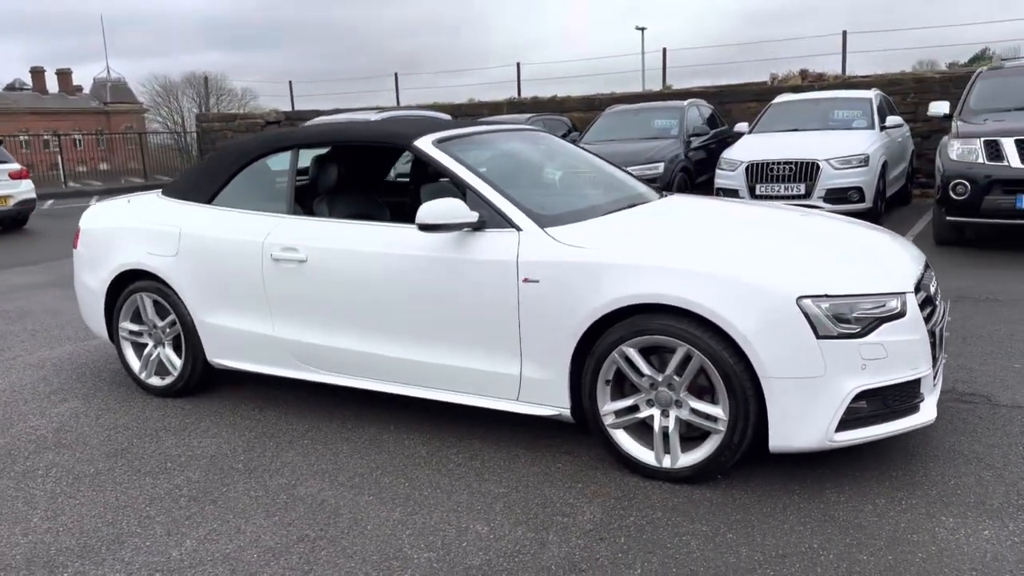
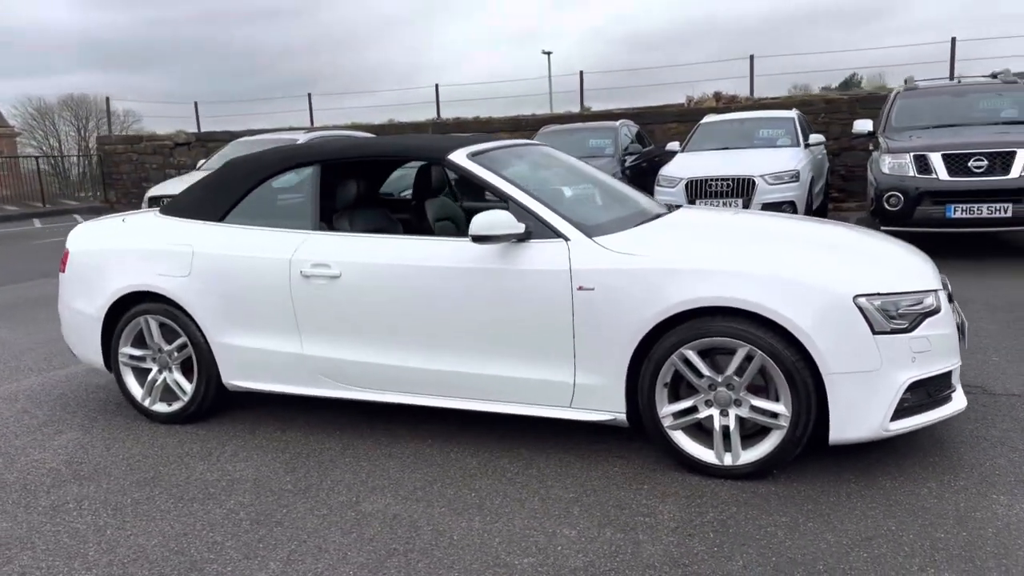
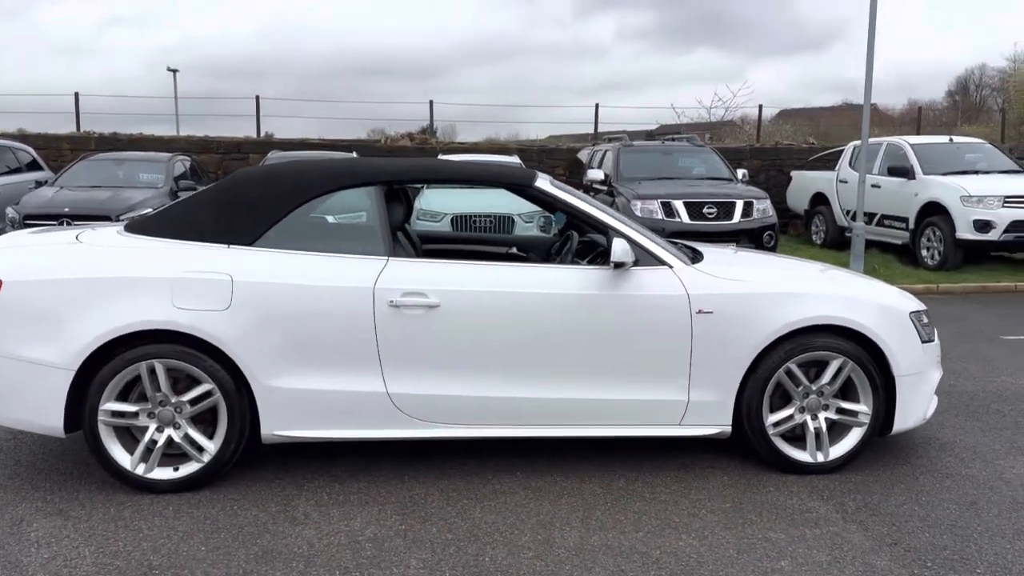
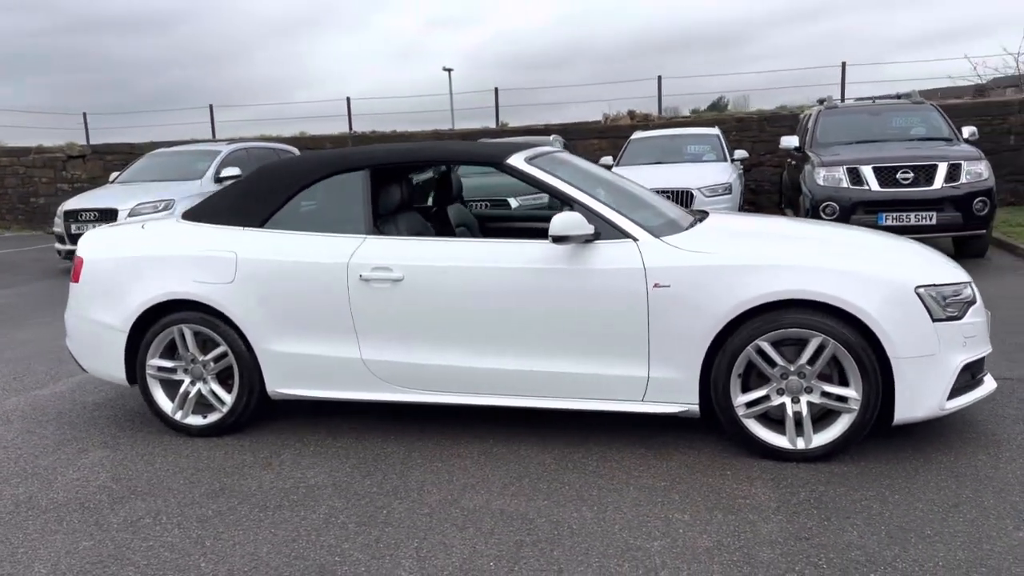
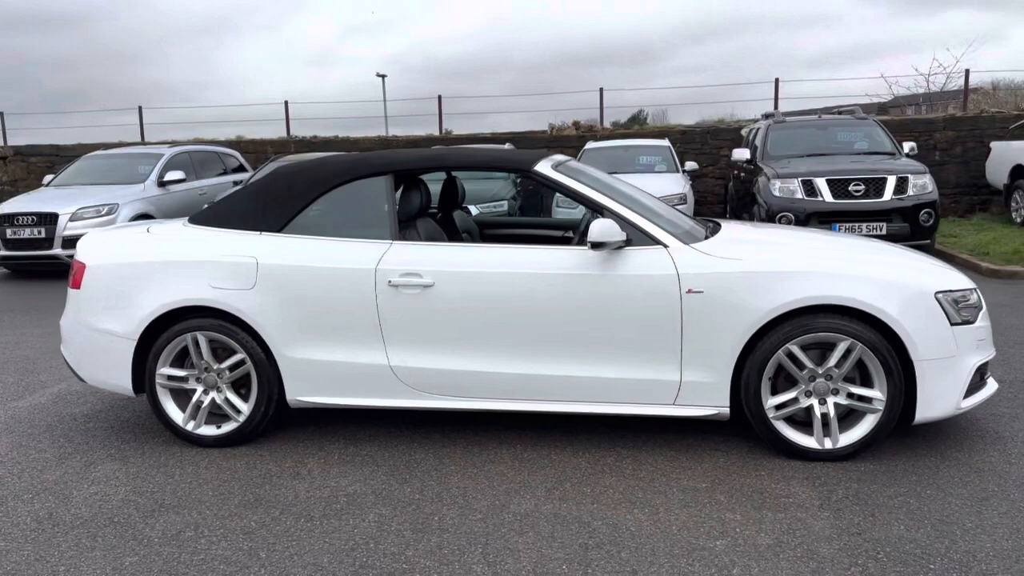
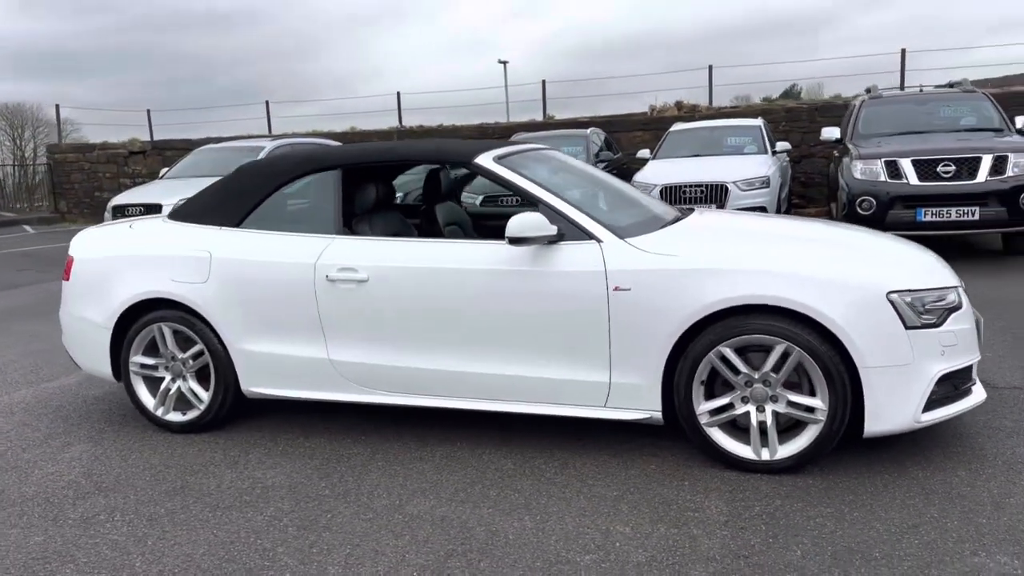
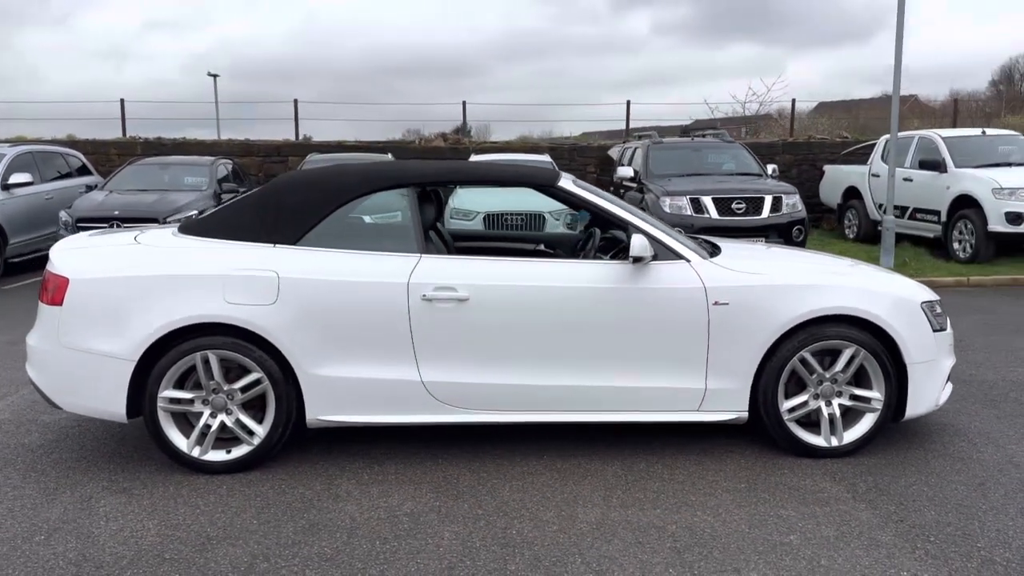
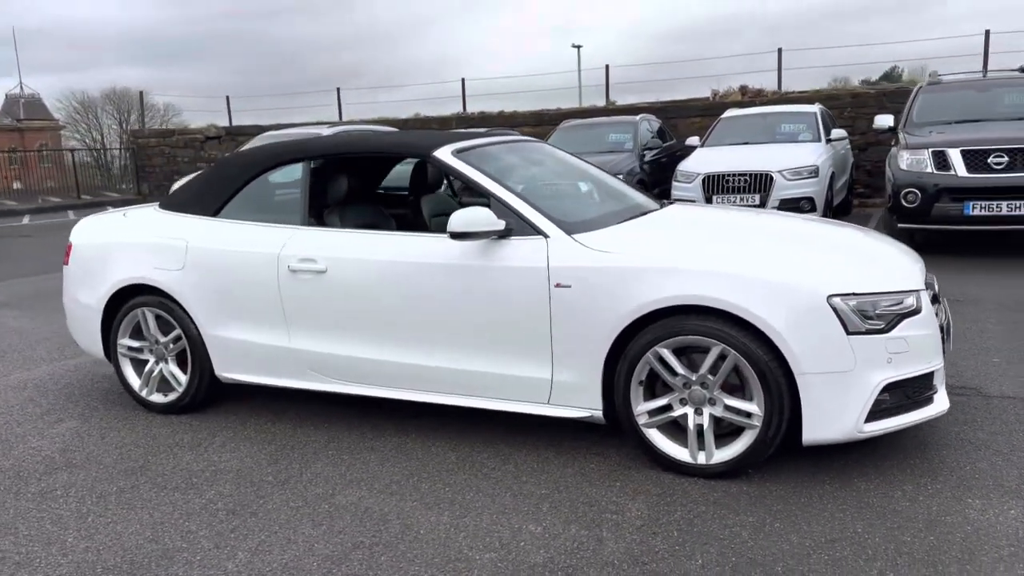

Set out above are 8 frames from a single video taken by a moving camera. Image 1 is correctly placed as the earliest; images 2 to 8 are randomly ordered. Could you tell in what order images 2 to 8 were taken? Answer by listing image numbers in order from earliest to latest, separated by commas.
8, 2, 6, 4, 5, 7, 3
